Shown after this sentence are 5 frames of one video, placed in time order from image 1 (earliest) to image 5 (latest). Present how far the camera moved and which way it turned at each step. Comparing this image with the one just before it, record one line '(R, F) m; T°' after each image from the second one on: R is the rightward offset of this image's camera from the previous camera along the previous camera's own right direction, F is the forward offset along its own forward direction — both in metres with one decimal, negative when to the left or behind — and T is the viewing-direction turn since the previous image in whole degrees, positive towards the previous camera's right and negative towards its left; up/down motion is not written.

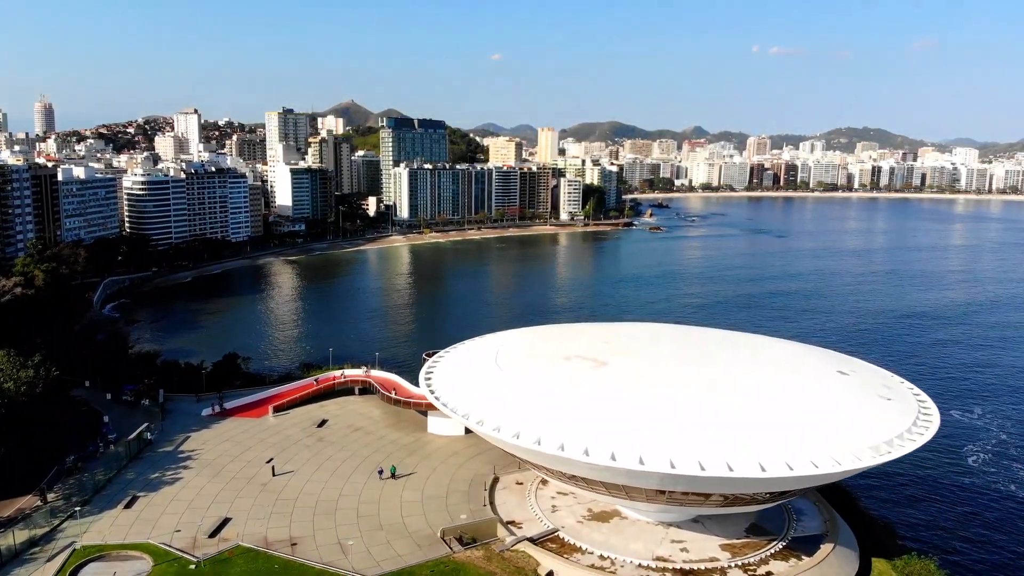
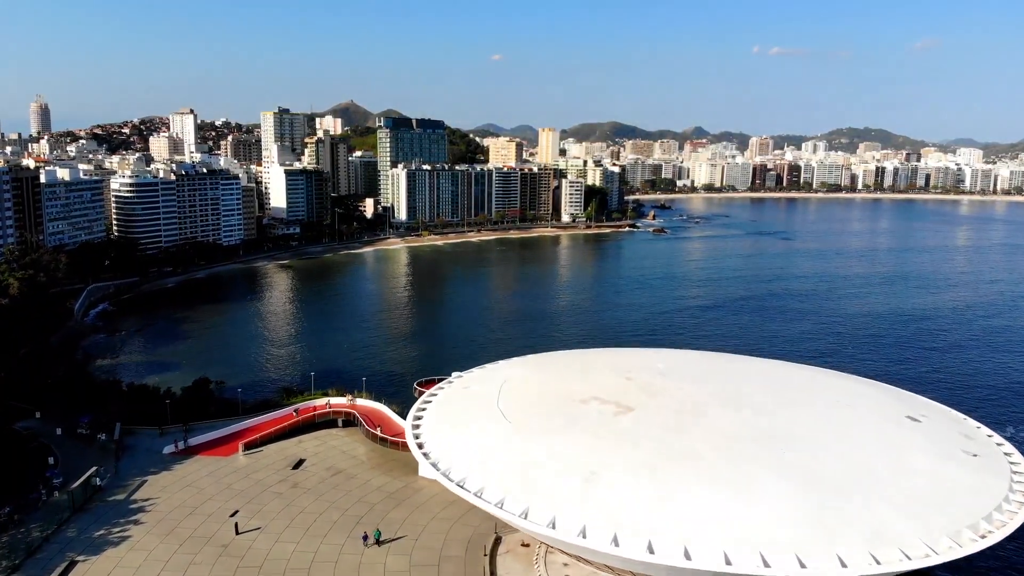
(-0.1, +1.4) m; 0°
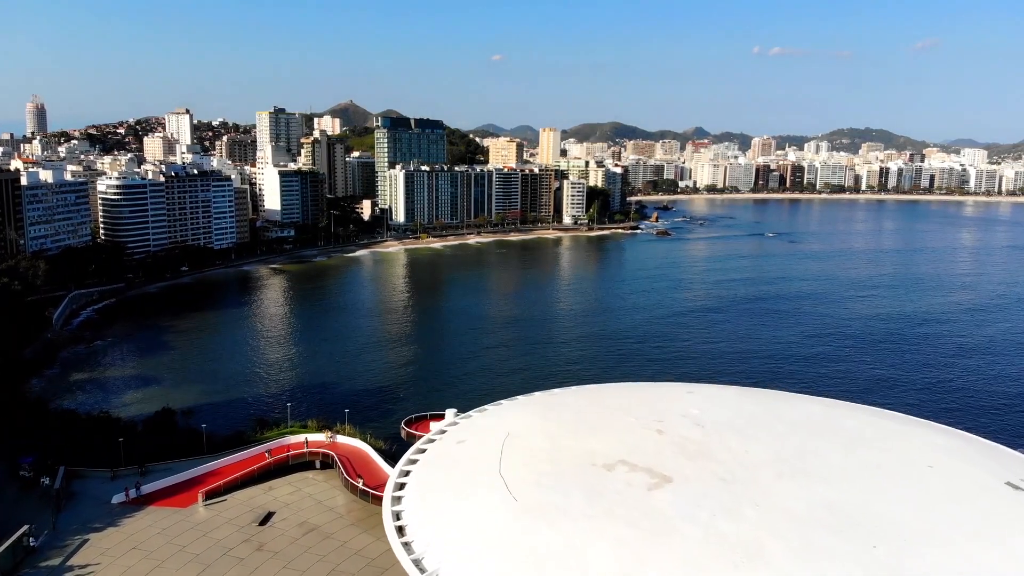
(0.0, +1.4) m; 0°
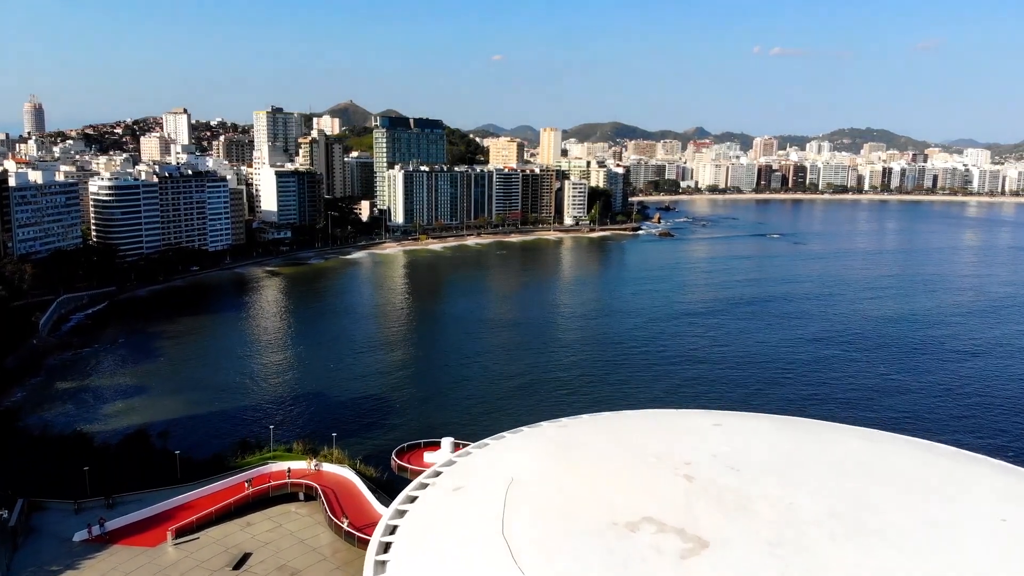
(0.0, +0.9) m; 0°
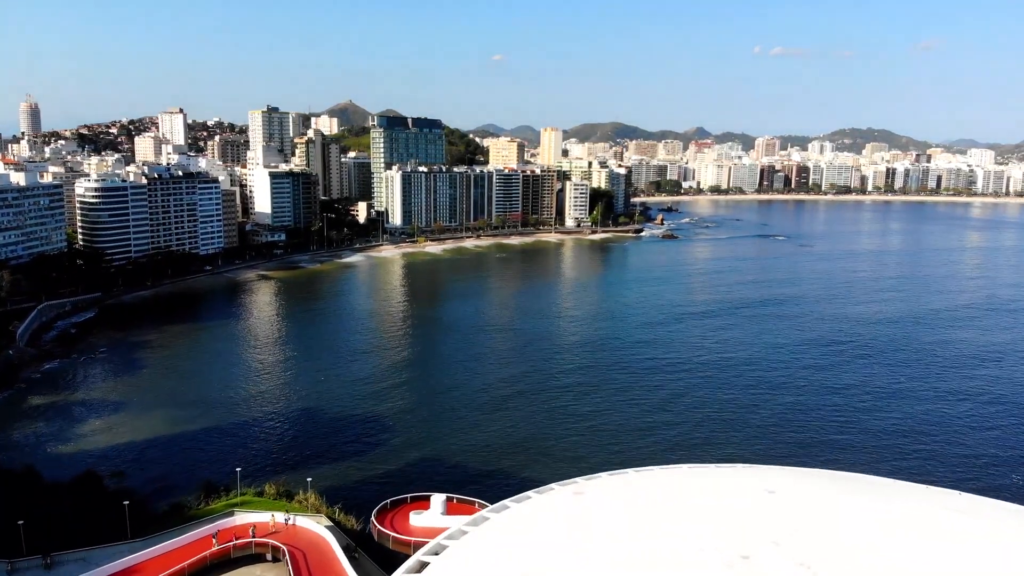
(0.0, +1.3) m; 0°
